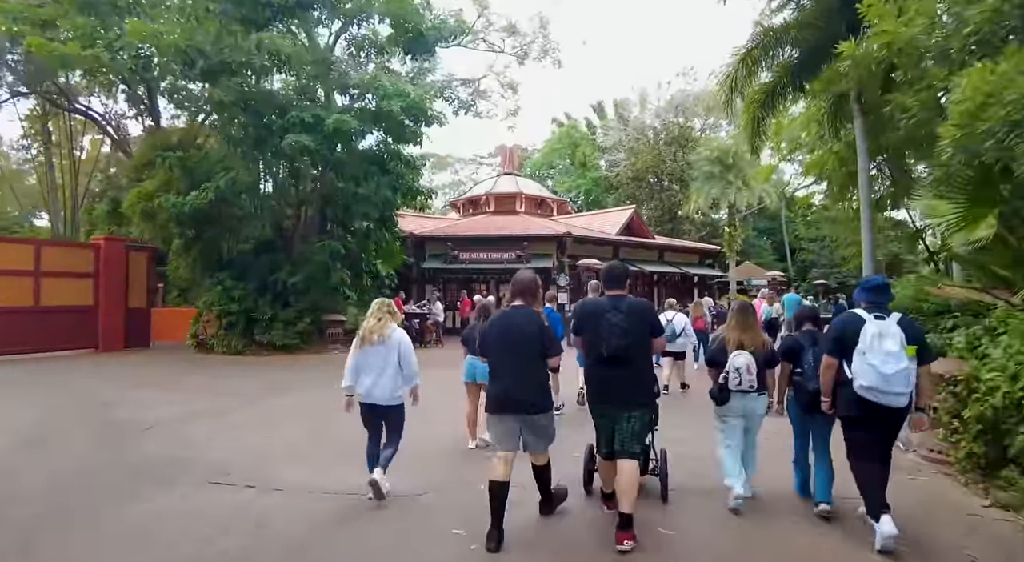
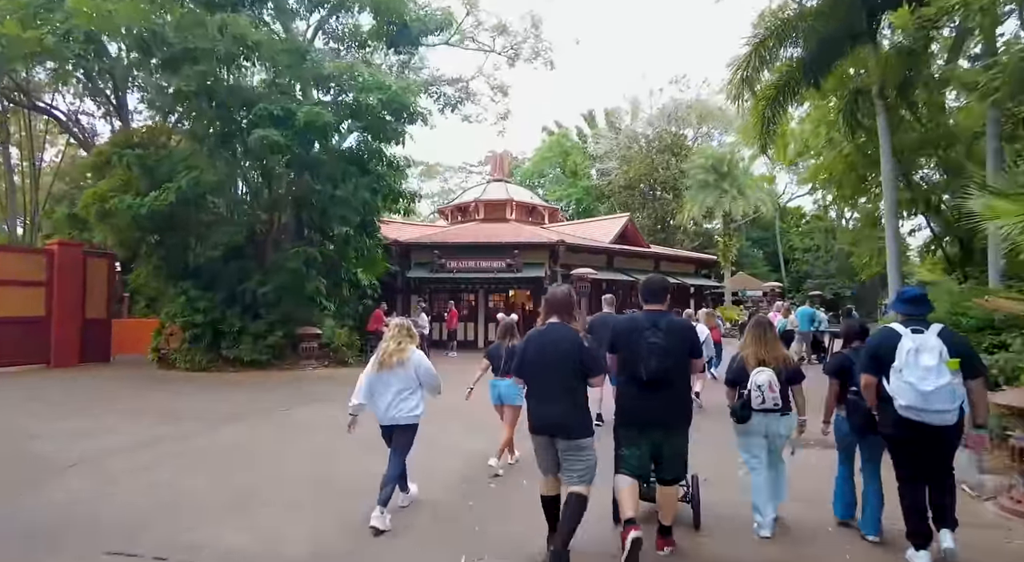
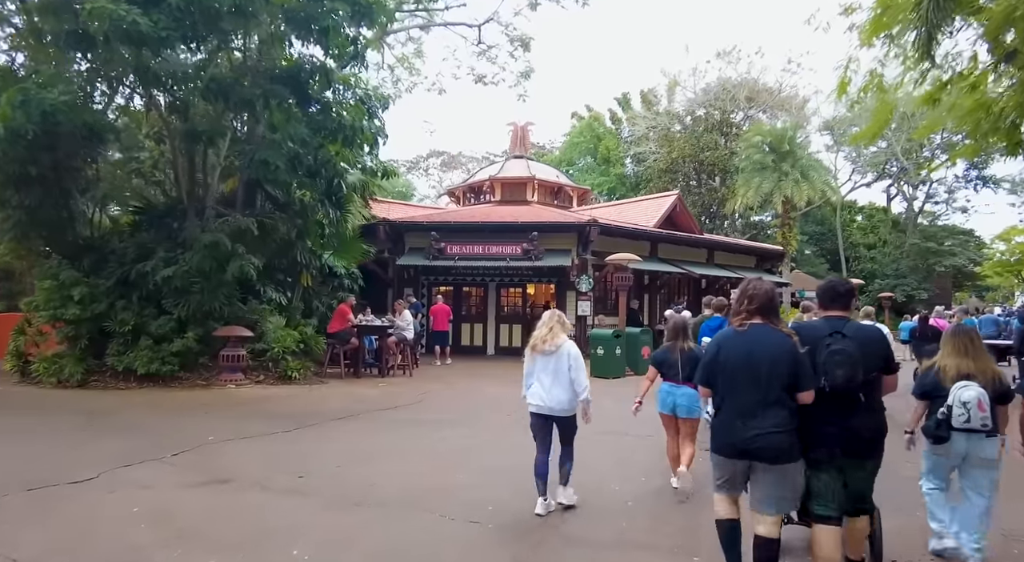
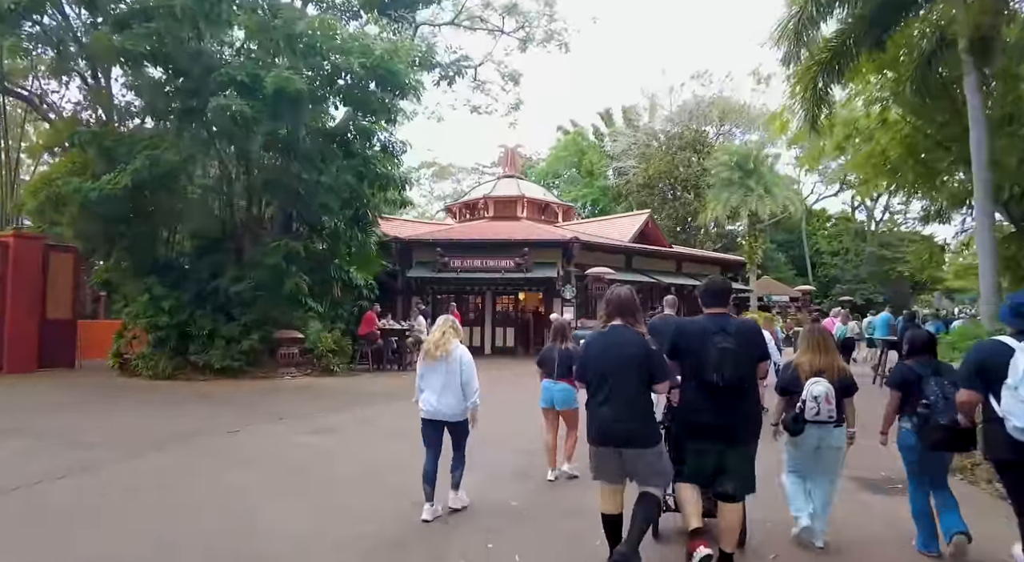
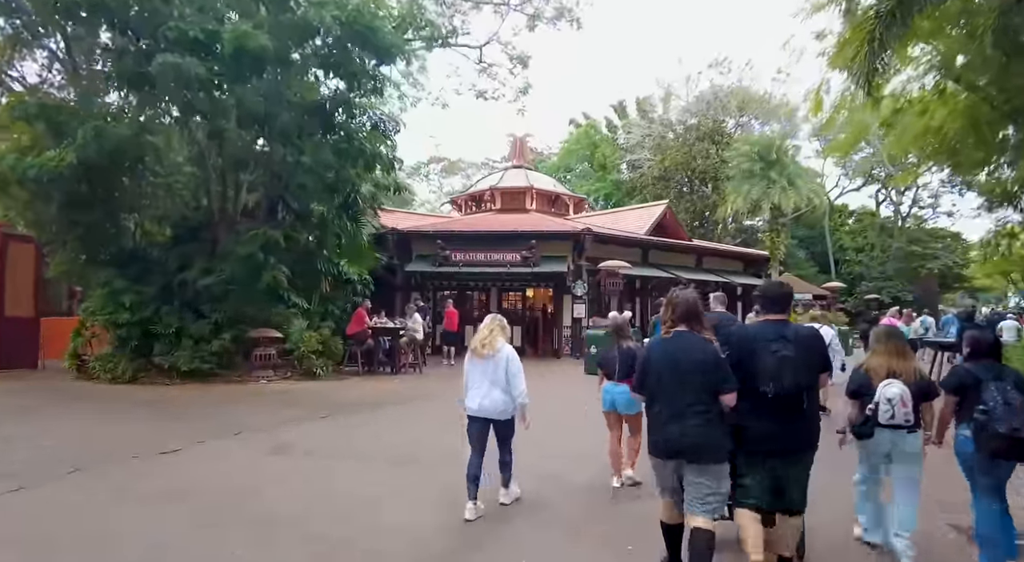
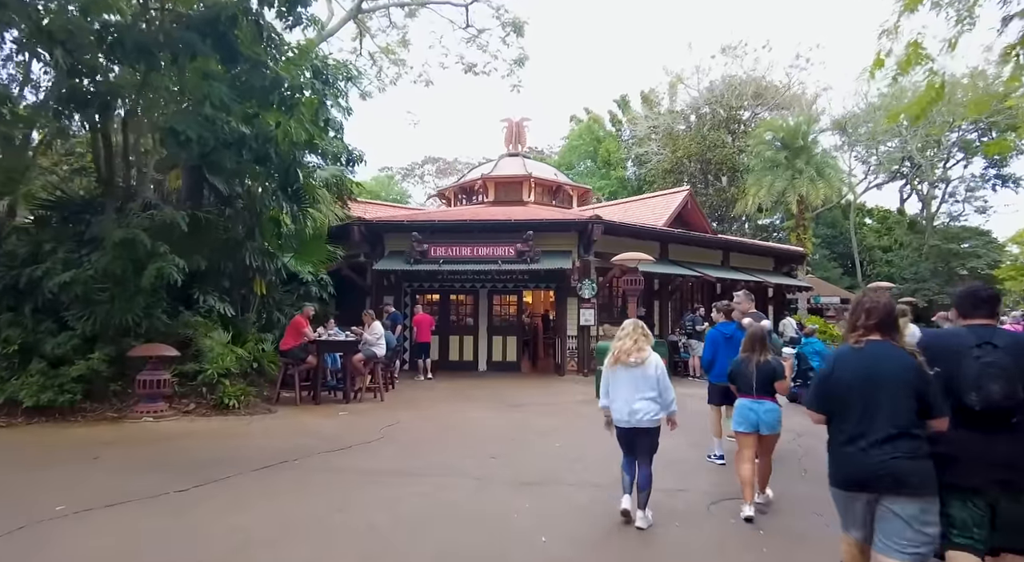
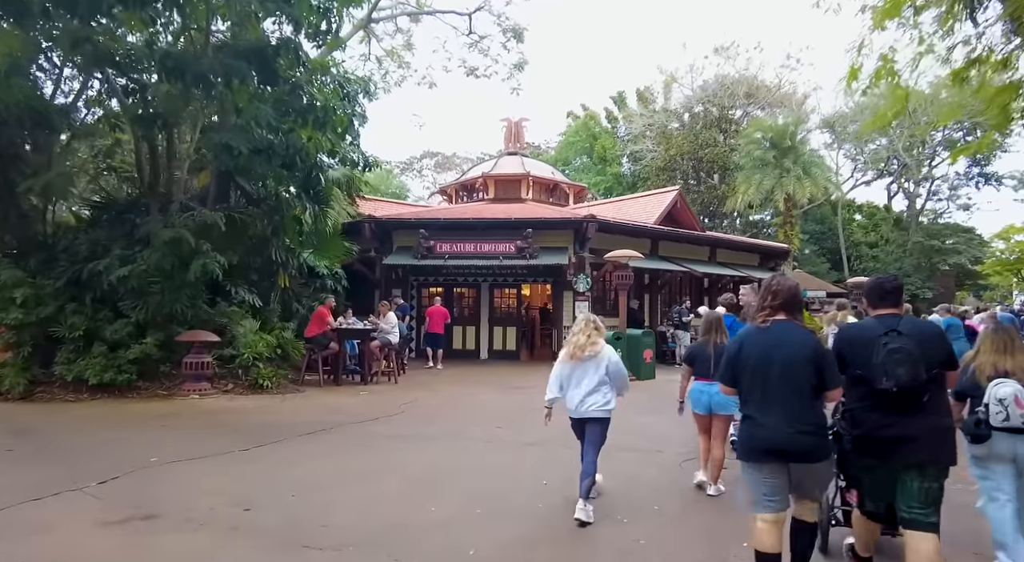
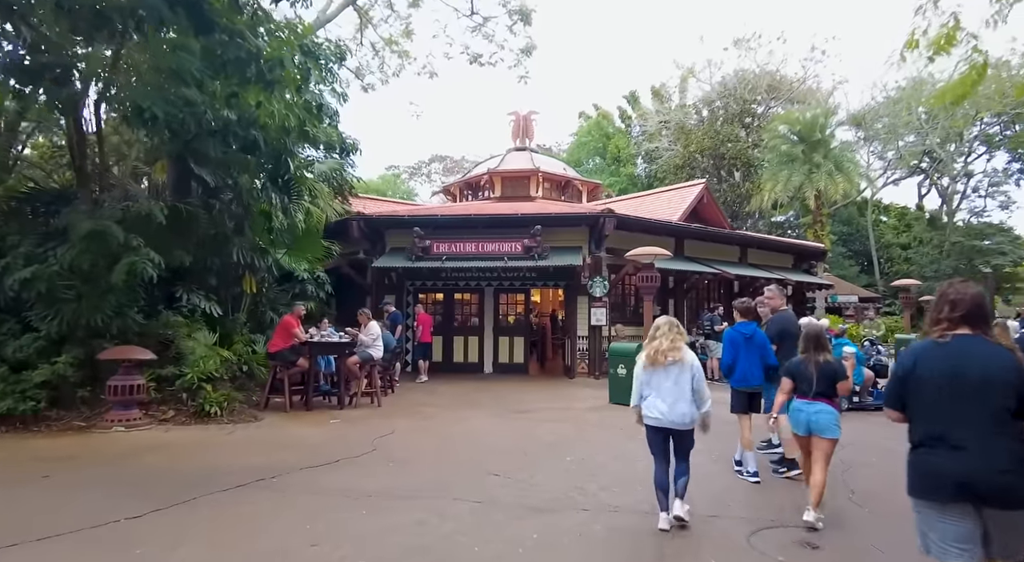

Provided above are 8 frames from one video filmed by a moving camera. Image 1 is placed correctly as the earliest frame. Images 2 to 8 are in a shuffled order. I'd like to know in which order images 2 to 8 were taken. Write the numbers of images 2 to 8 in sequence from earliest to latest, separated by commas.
2, 4, 5, 3, 7, 6, 8
